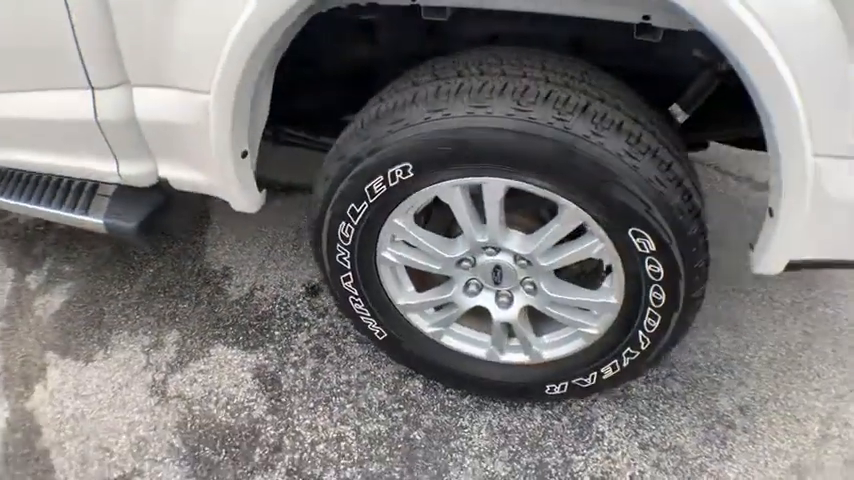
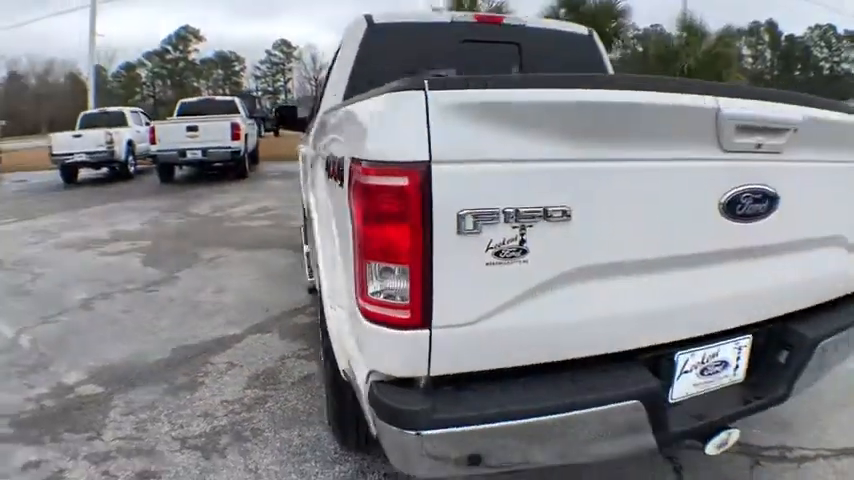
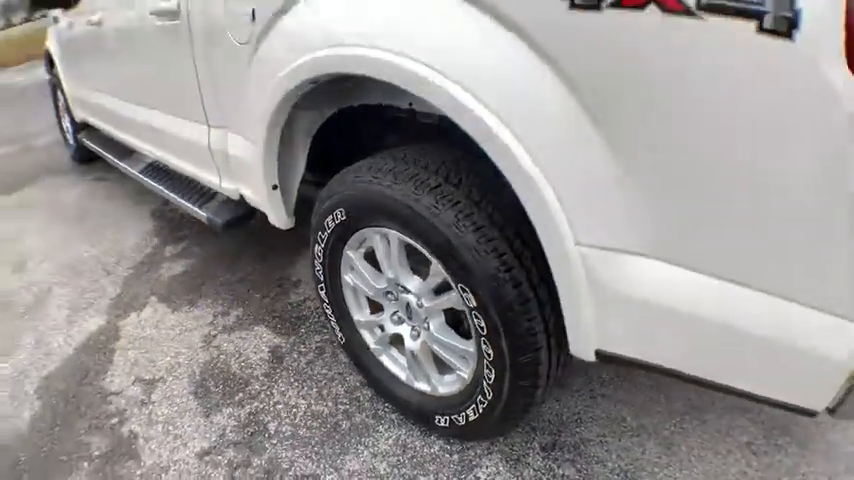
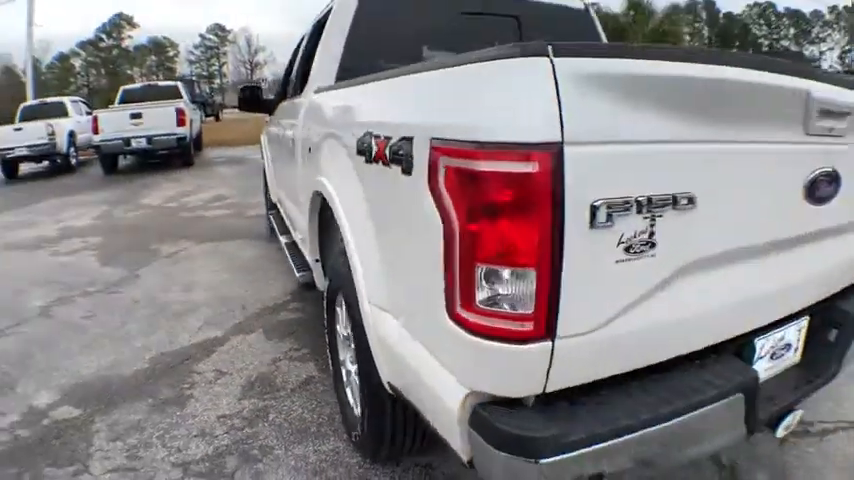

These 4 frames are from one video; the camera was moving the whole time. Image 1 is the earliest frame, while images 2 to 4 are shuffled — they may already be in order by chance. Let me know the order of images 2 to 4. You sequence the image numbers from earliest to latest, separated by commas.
3, 4, 2
